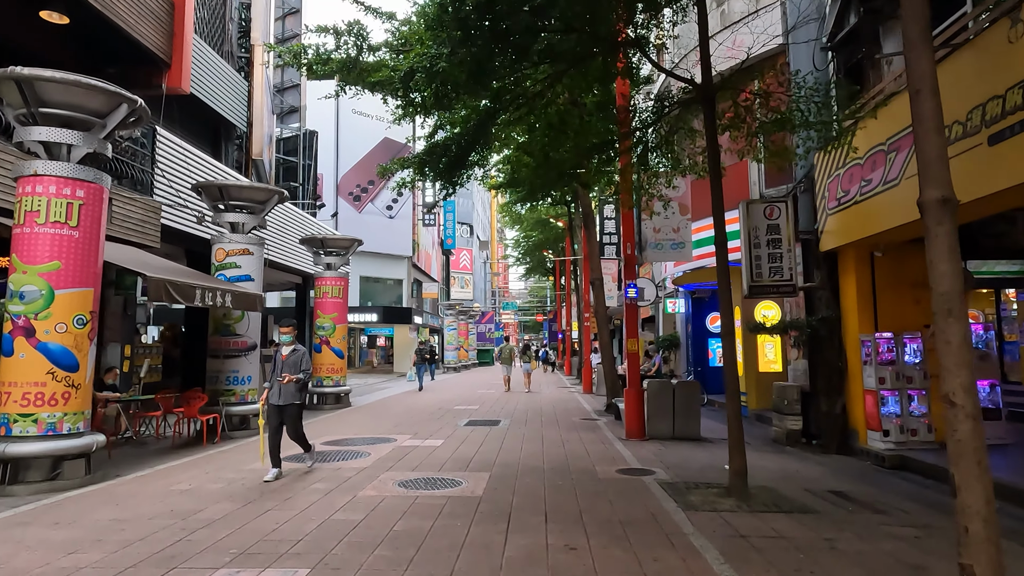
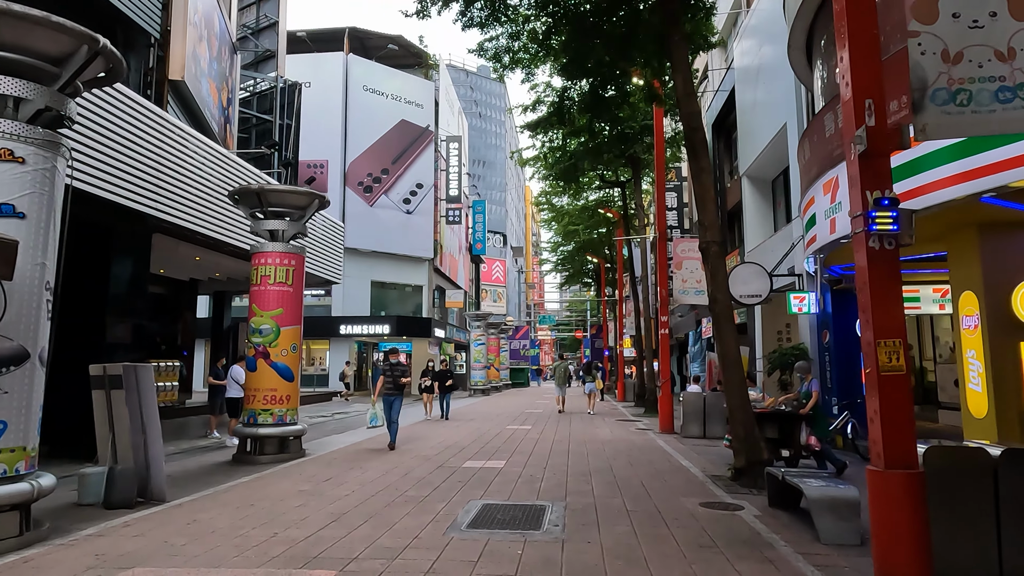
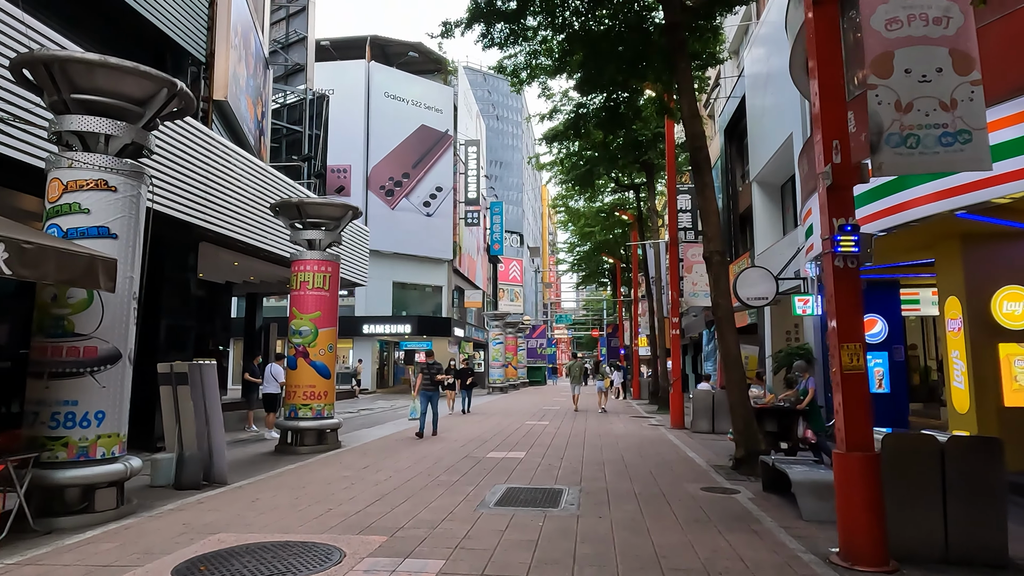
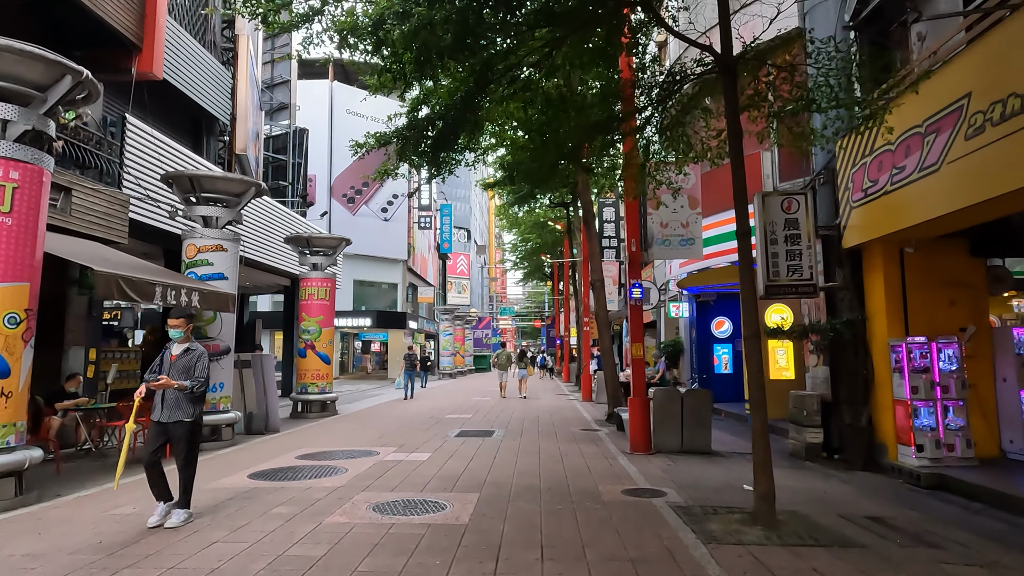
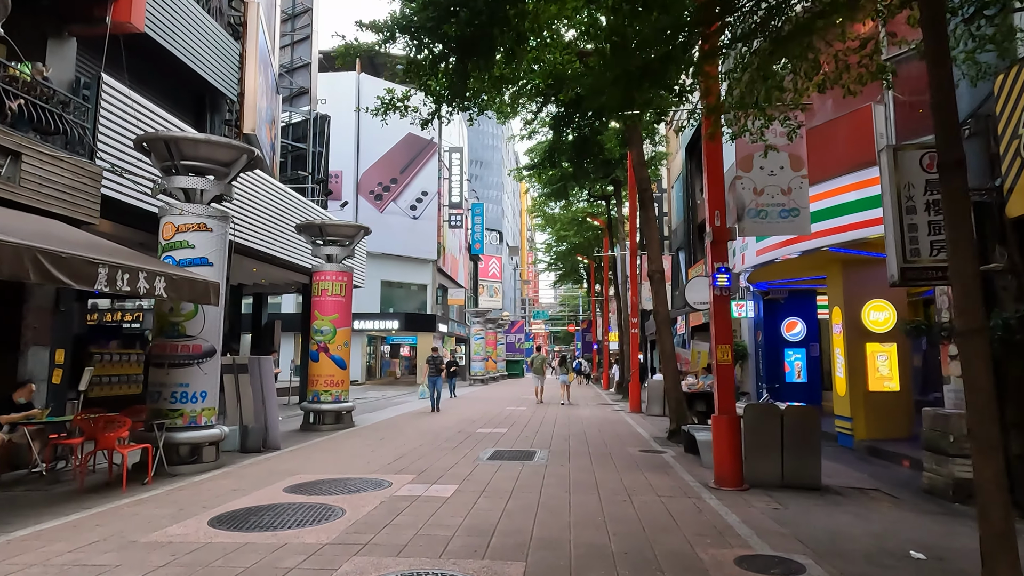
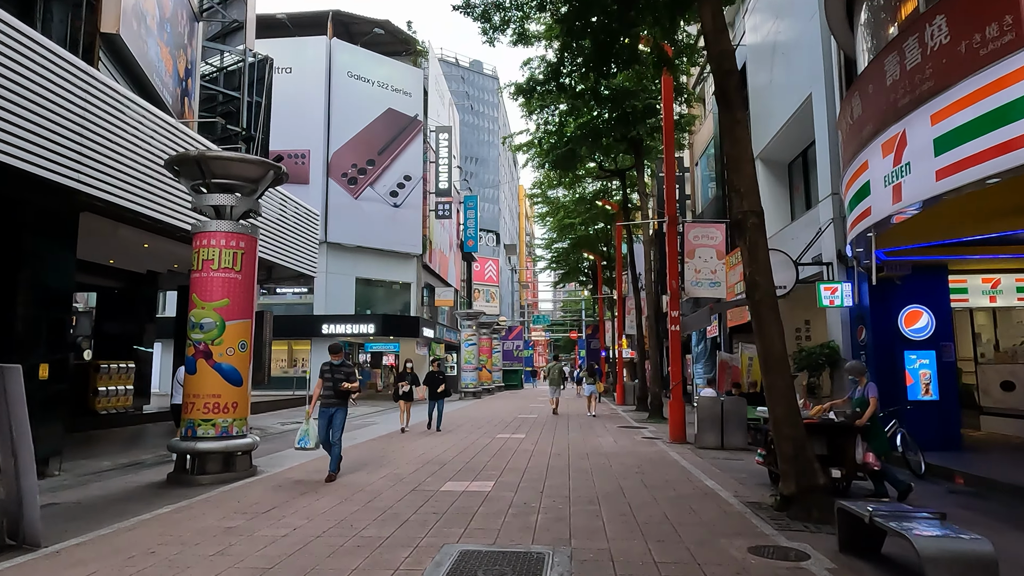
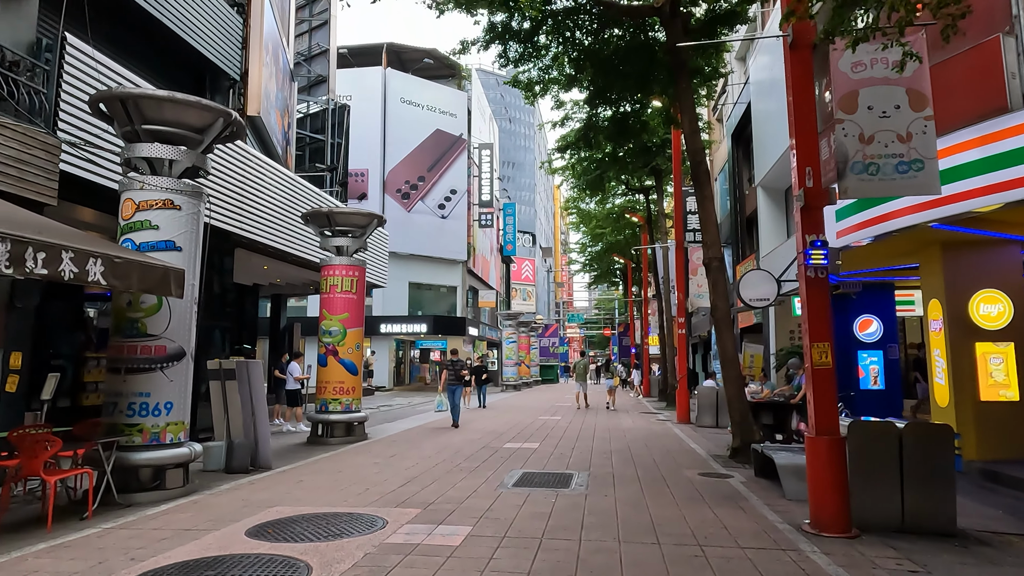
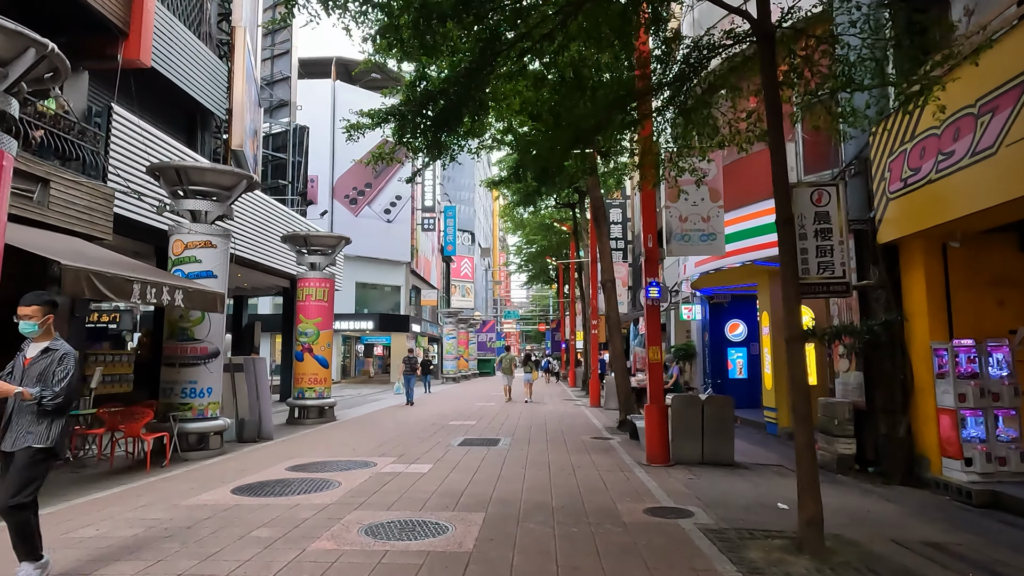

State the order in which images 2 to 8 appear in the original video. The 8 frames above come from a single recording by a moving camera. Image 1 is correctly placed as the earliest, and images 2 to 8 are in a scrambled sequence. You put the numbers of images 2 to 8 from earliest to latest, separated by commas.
4, 8, 5, 7, 3, 2, 6
